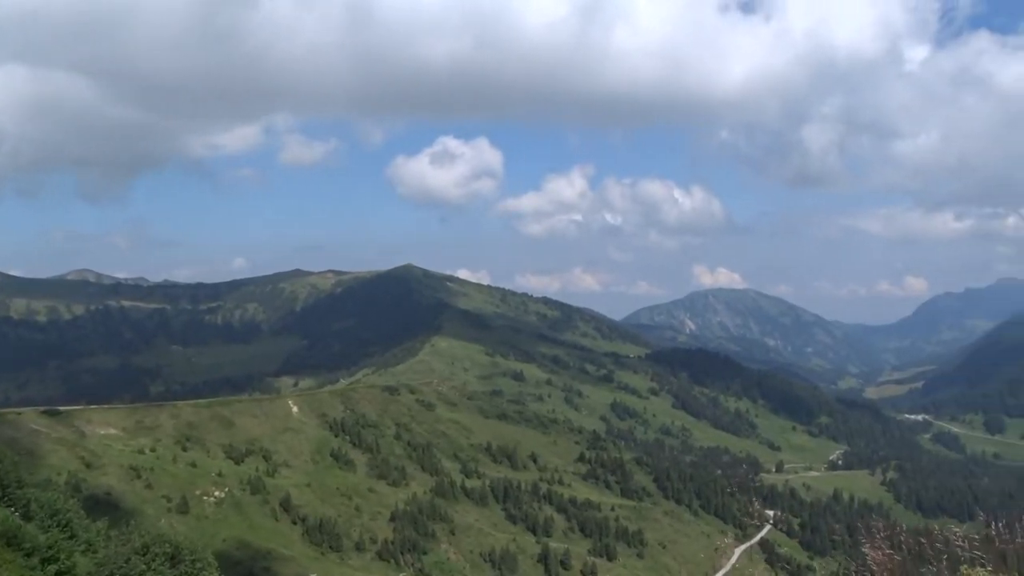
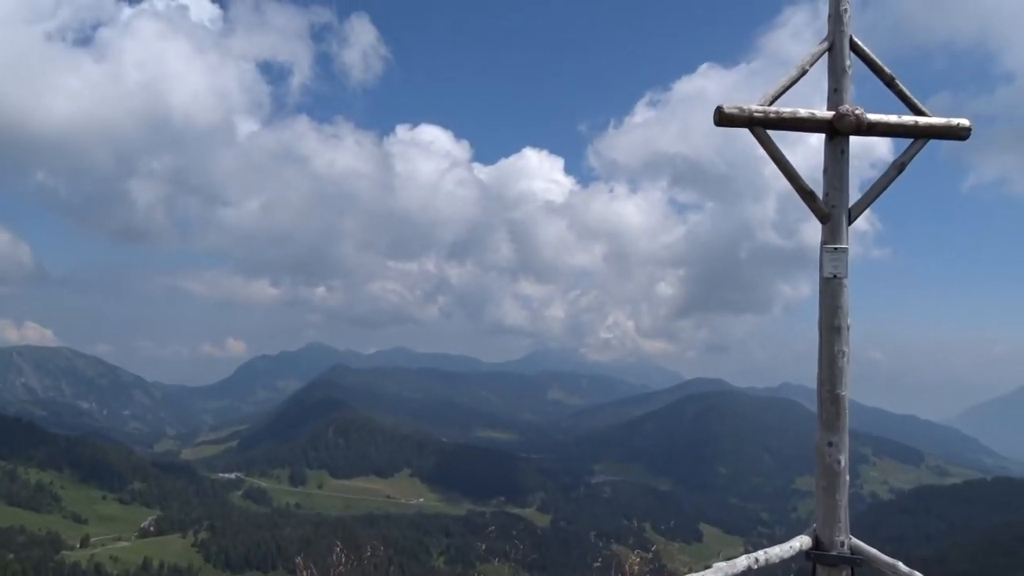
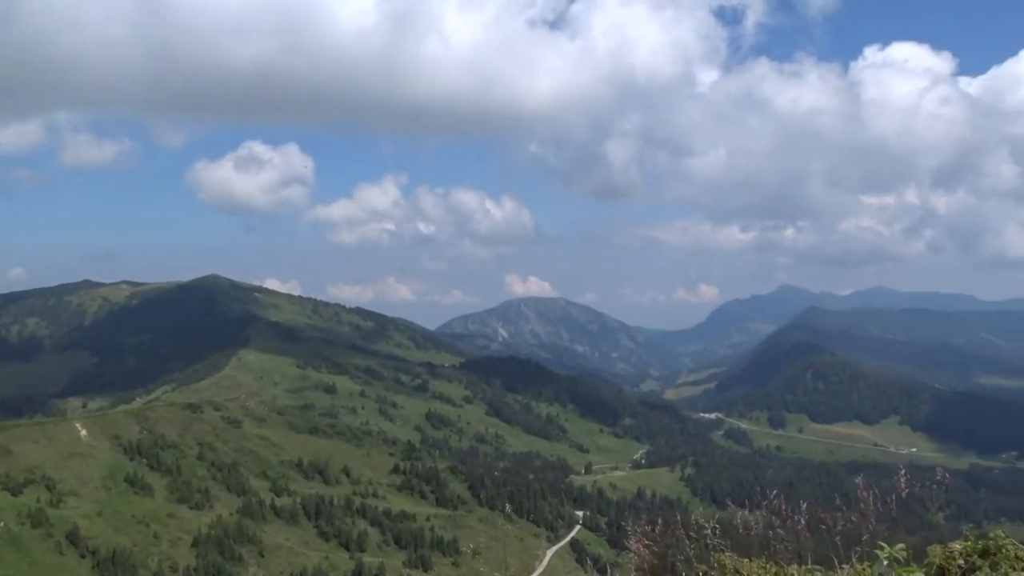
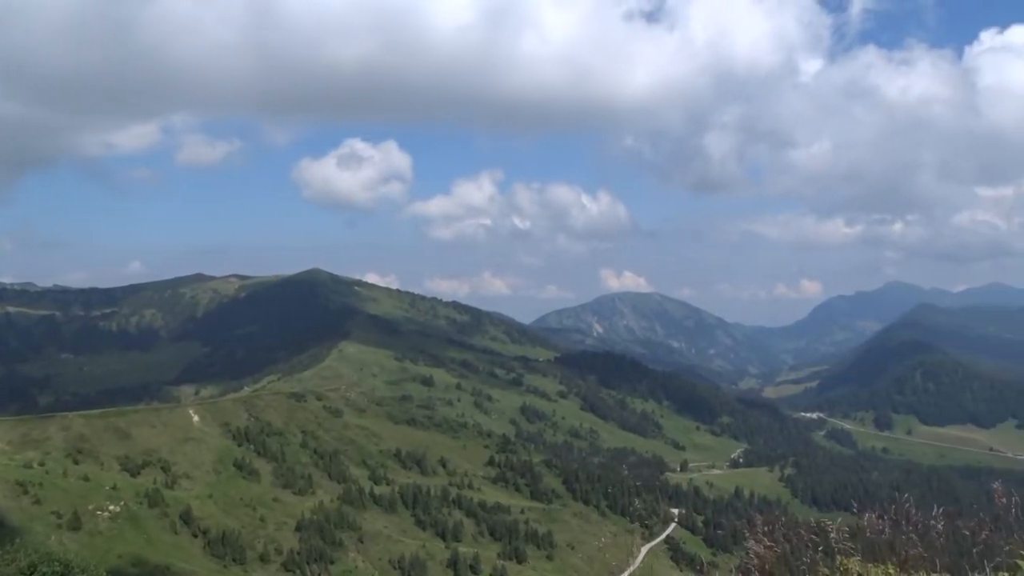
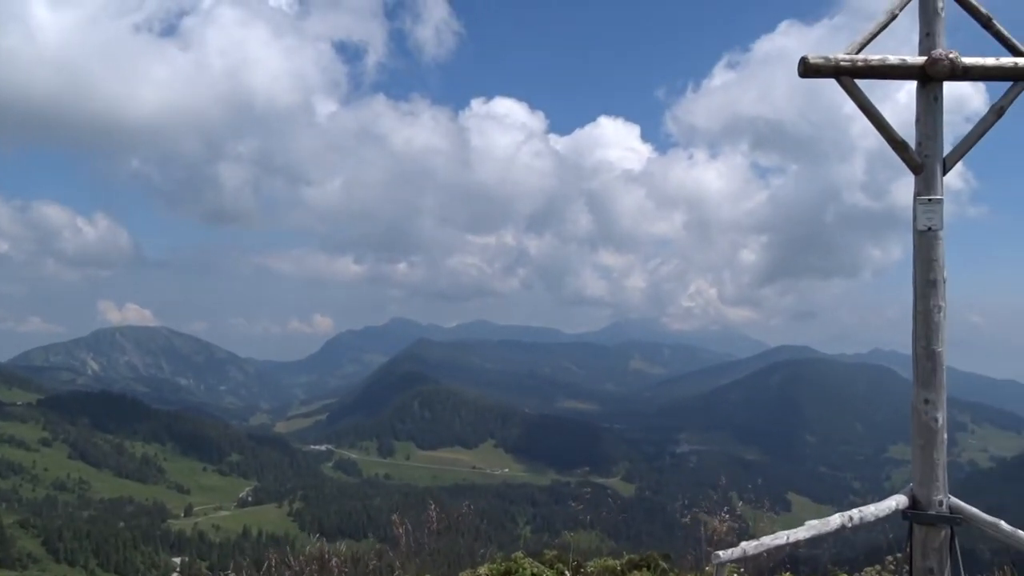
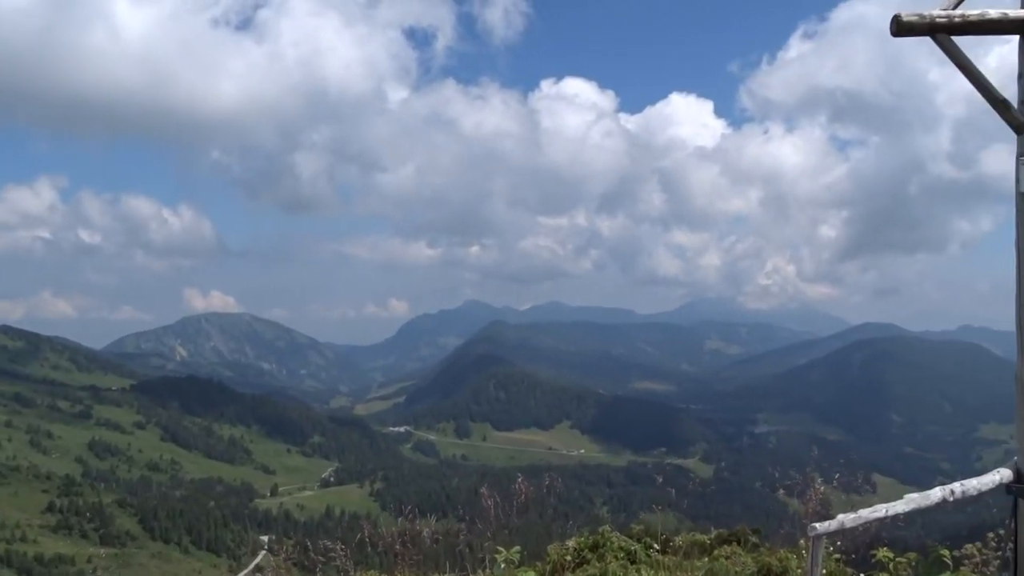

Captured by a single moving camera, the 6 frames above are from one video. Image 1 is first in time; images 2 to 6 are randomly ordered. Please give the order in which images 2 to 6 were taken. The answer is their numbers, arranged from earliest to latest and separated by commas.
4, 3, 6, 5, 2
